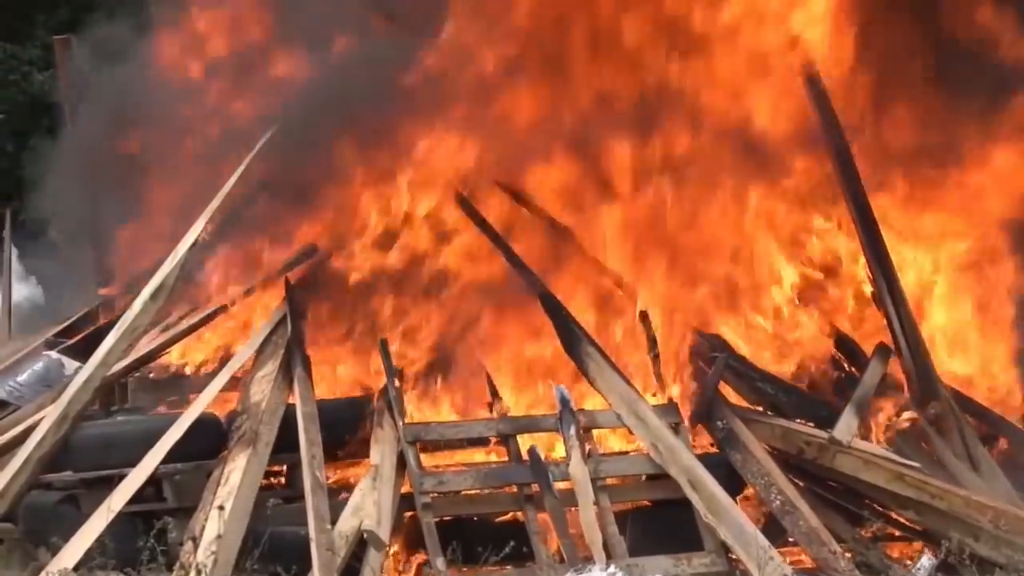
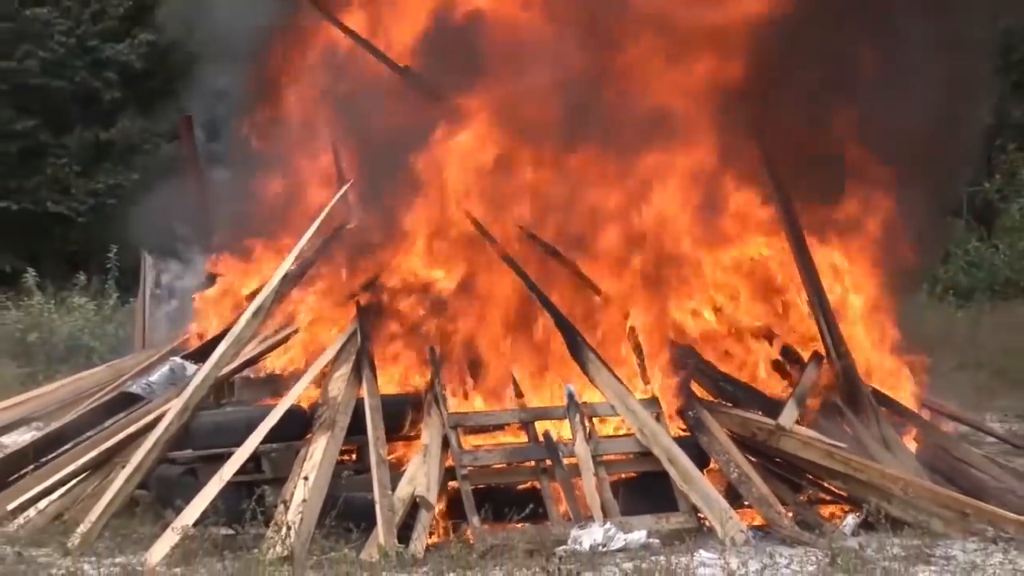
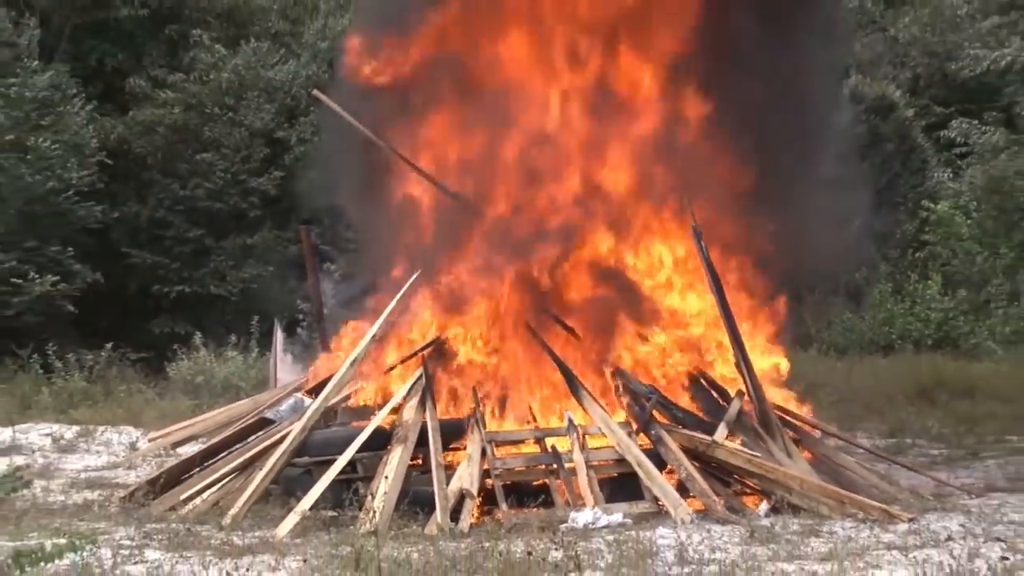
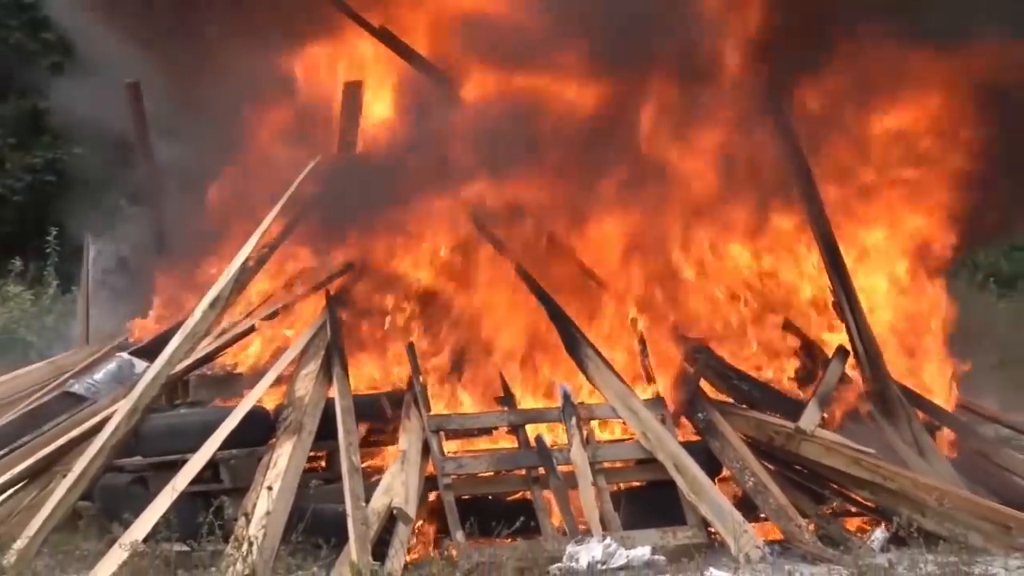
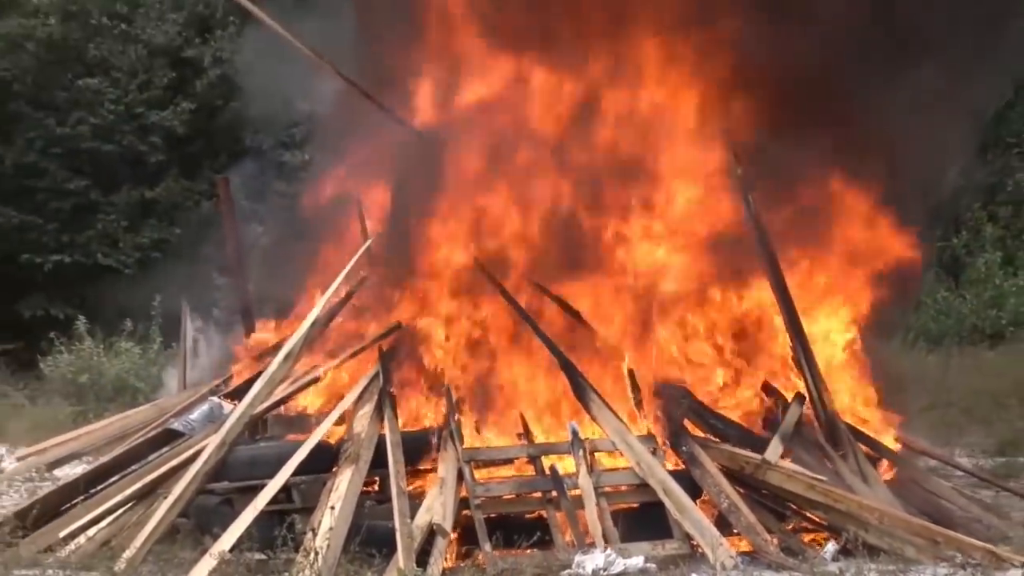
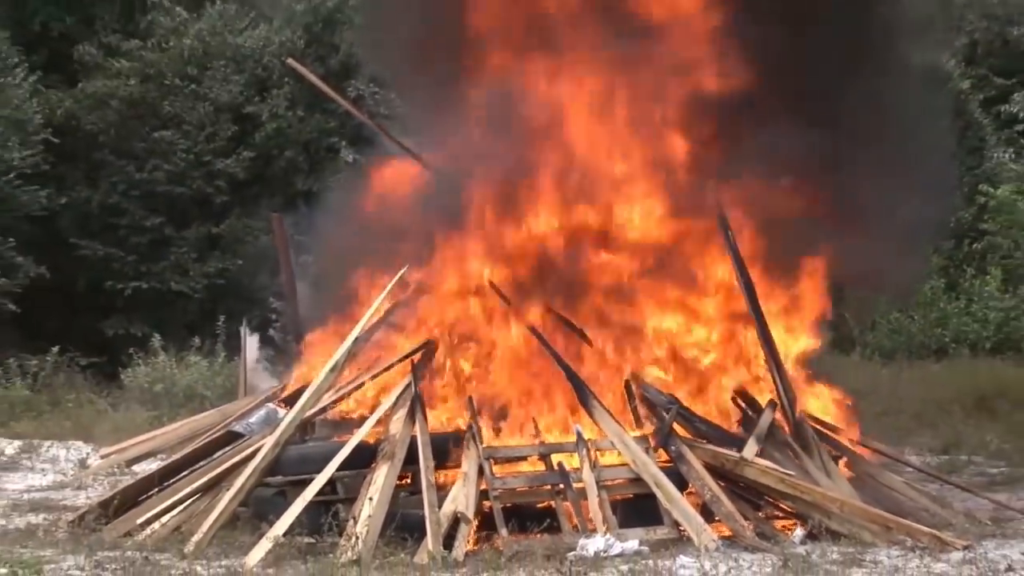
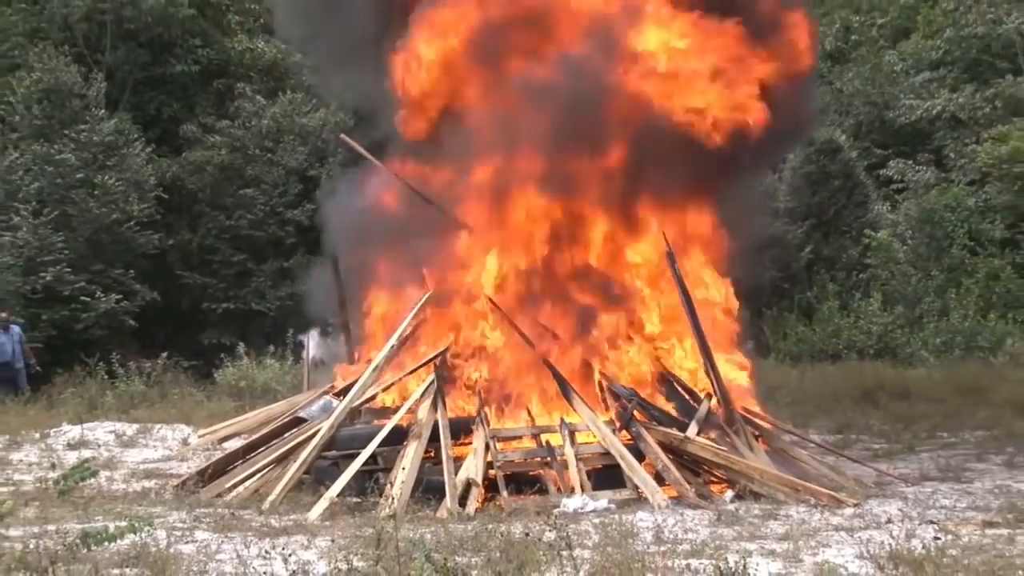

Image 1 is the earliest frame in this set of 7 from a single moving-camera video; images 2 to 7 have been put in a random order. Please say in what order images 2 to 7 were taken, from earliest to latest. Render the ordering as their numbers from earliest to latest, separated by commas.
4, 2, 5, 6, 3, 7
